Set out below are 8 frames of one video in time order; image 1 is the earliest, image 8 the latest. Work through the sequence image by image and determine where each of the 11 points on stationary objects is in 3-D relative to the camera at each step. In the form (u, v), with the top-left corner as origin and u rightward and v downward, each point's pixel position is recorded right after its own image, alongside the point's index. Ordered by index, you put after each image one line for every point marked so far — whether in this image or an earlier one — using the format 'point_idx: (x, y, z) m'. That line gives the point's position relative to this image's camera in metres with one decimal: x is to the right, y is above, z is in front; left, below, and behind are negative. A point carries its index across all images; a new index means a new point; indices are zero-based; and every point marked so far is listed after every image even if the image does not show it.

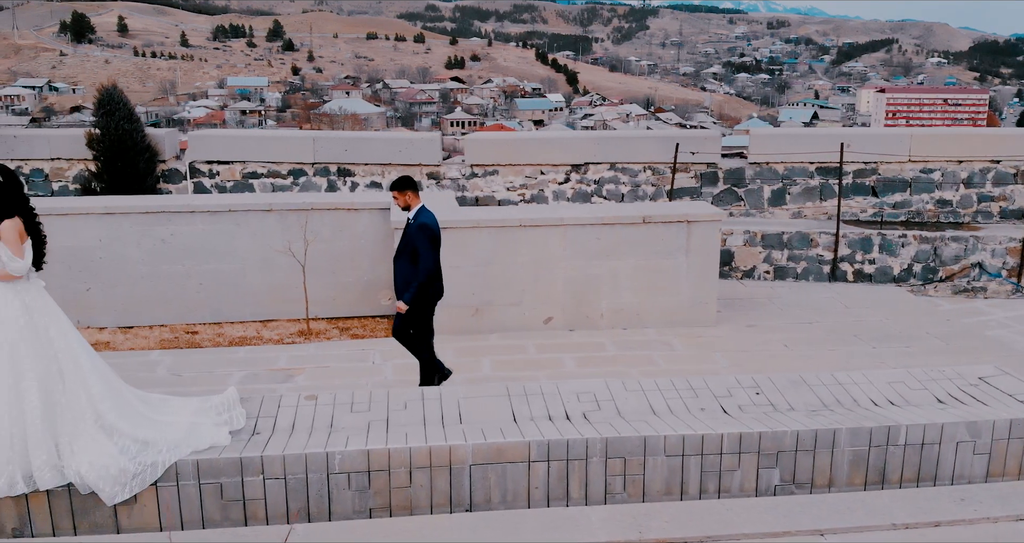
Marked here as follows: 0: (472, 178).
0: (-0.2, +0.8, +7.9) m
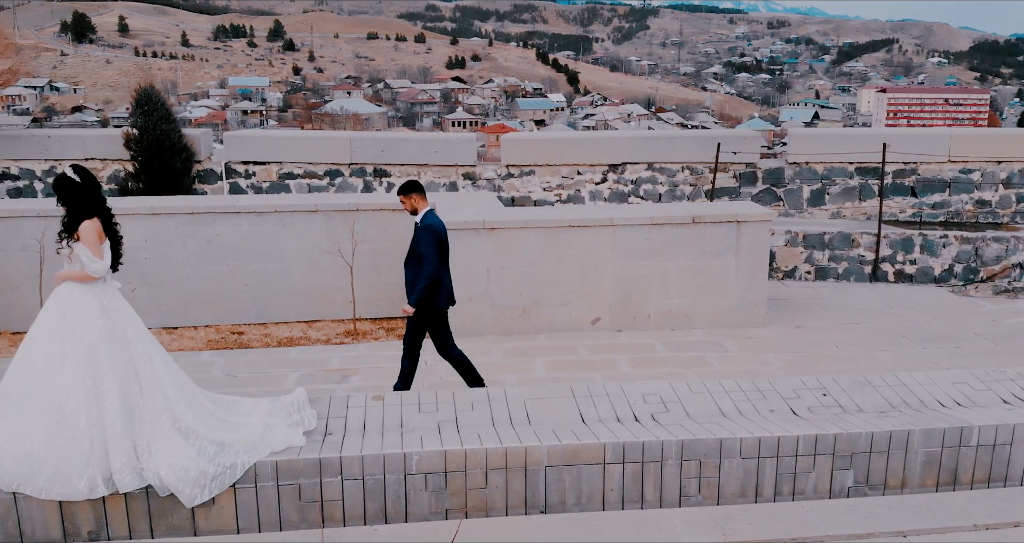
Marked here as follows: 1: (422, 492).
0: (0.0, +0.8, +7.9) m
1: (-0.3, -0.8, +3.5) m
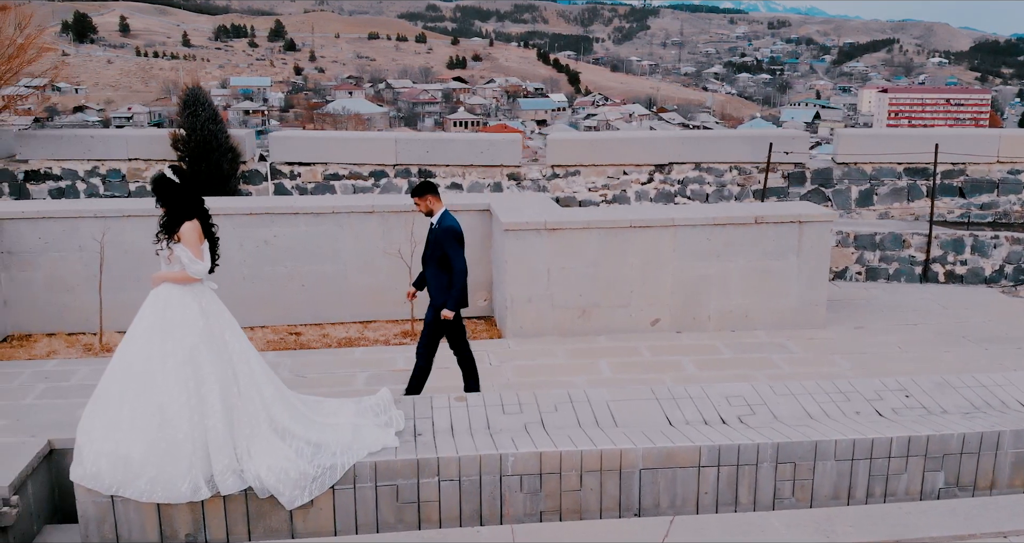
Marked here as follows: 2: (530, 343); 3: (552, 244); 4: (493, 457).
0: (+0.4, +0.8, +7.9) m
1: (0.0, -0.8, +3.5) m
2: (+0.1, -0.4, +5.4) m
3: (+0.2, +0.2, +5.4) m
4: (-0.1, -0.7, +3.5) m
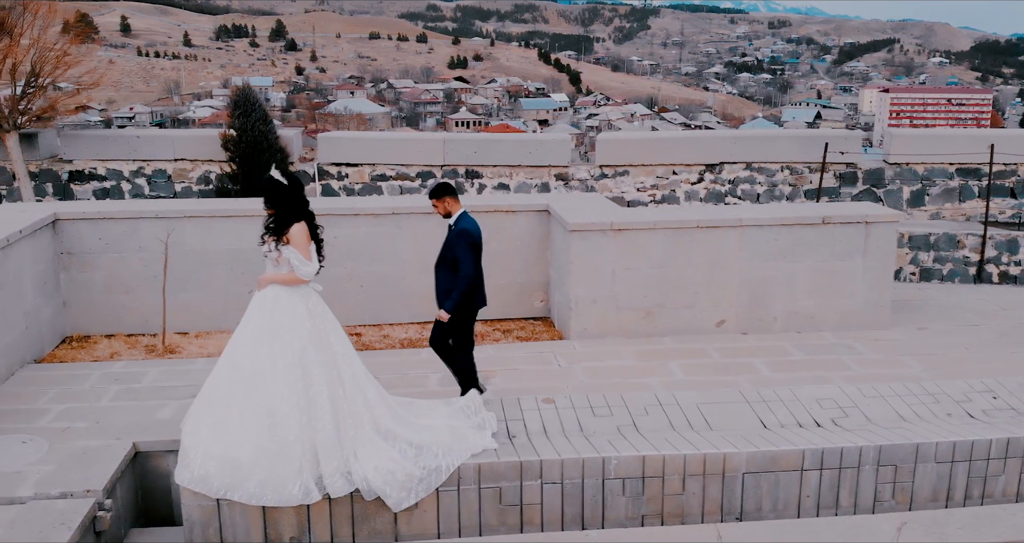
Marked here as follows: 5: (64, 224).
0: (+0.8, +0.8, +7.8) m
1: (+0.4, -0.8, +3.5) m
2: (+0.5, -0.4, +5.4) m
3: (+0.6, +0.2, +5.4) m
4: (+0.3, -0.7, +3.5) m
5: (-2.7, +0.3, +5.6) m
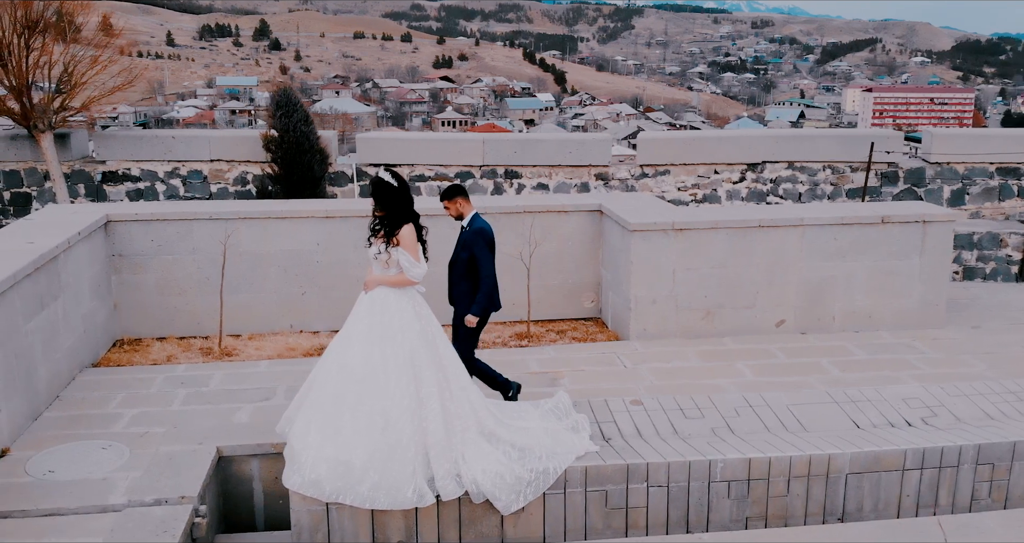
0: (+1.1, +0.8, +7.8) m
1: (+0.8, -0.8, +3.5) m
2: (+0.8, -0.4, +5.4) m
3: (+1.0, +0.2, +5.4) m
4: (+0.7, -0.7, +3.5) m
5: (-2.4, +0.3, +5.6) m
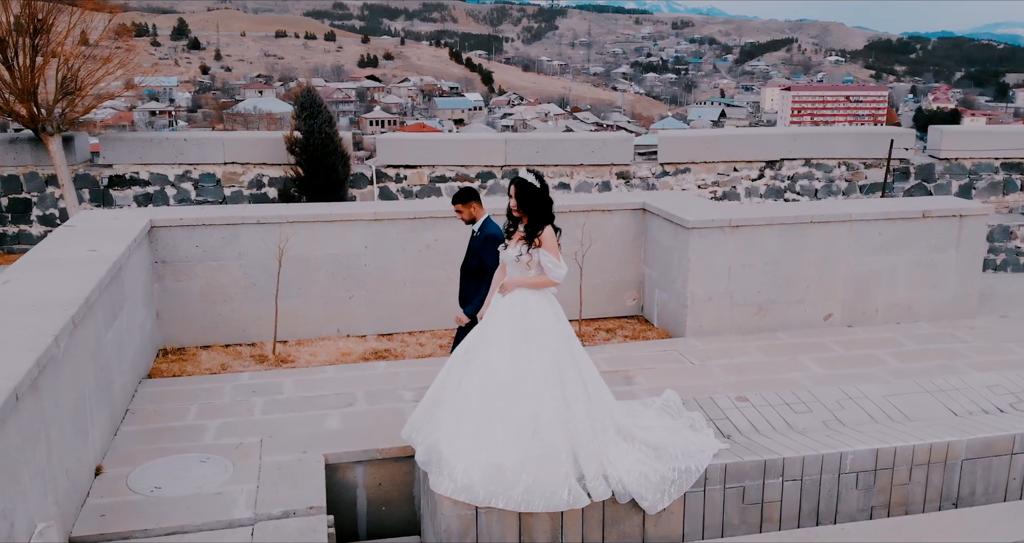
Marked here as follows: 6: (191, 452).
0: (+1.2, +0.8, +7.9) m
1: (+1.3, -0.8, +3.6) m
2: (+1.2, -0.4, +5.5) m
3: (+1.3, +0.2, +5.5) m
4: (+1.2, -0.7, +3.5) m
5: (-2.0, +0.2, +5.4) m
6: (-1.4, -0.8, +4.0) m
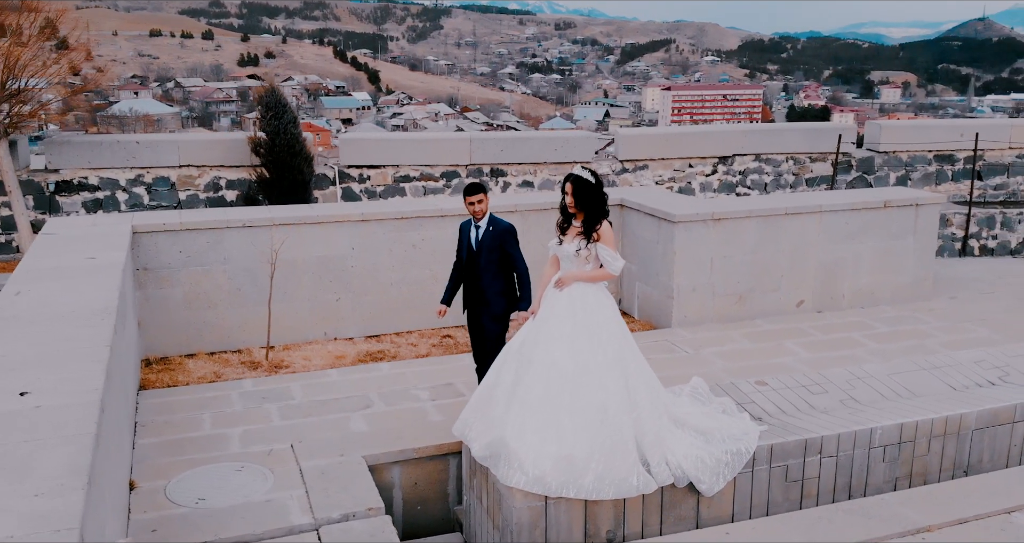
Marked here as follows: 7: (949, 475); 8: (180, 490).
0: (+0.8, +0.8, +8.1) m
1: (+1.5, -0.8, +3.8) m
2: (+1.1, -0.4, +5.7) m
3: (+1.2, +0.2, +5.7) m
4: (+1.4, -0.6, +3.7) m
5: (-2.0, +0.2, +5.2) m
6: (-1.2, -0.8, +3.9) m
7: (+1.8, -0.9, +4.0) m
8: (-1.3, -0.9, +3.6) m
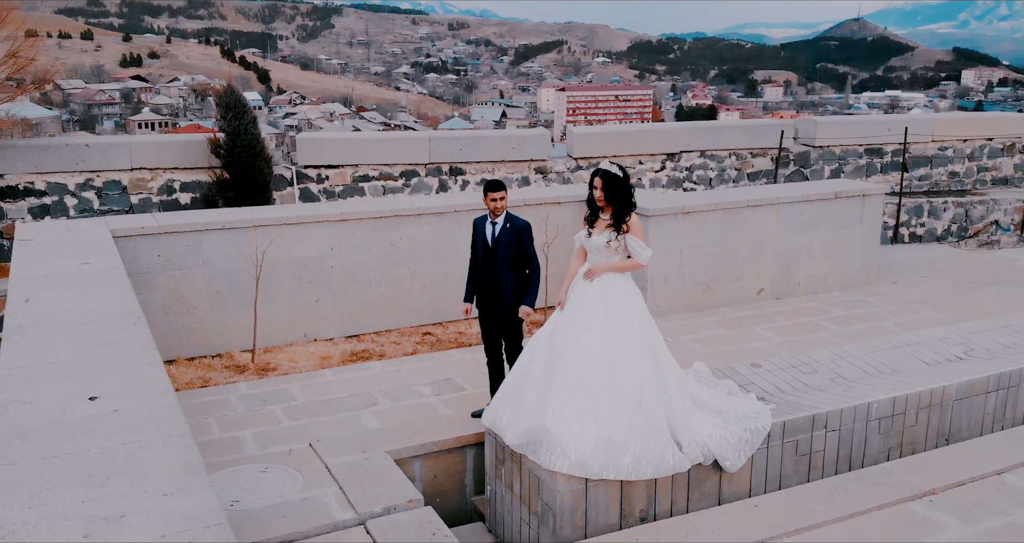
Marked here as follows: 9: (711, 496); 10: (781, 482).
0: (+0.4, +0.9, +8.3) m
1: (+1.6, -0.7, +4.1) m
2: (+1.0, -0.3, +5.9) m
3: (+1.1, +0.3, +5.9) m
4: (+1.5, -0.6, +4.0) m
5: (-2.1, +0.2, +5.1) m
6: (-1.1, -0.8, +3.9) m
7: (+1.9, -0.8, +4.3) m
8: (-1.2, -0.9, +3.6) m
9: (+0.8, -0.9, +3.7) m
10: (+1.1, -0.9, +3.9) m
